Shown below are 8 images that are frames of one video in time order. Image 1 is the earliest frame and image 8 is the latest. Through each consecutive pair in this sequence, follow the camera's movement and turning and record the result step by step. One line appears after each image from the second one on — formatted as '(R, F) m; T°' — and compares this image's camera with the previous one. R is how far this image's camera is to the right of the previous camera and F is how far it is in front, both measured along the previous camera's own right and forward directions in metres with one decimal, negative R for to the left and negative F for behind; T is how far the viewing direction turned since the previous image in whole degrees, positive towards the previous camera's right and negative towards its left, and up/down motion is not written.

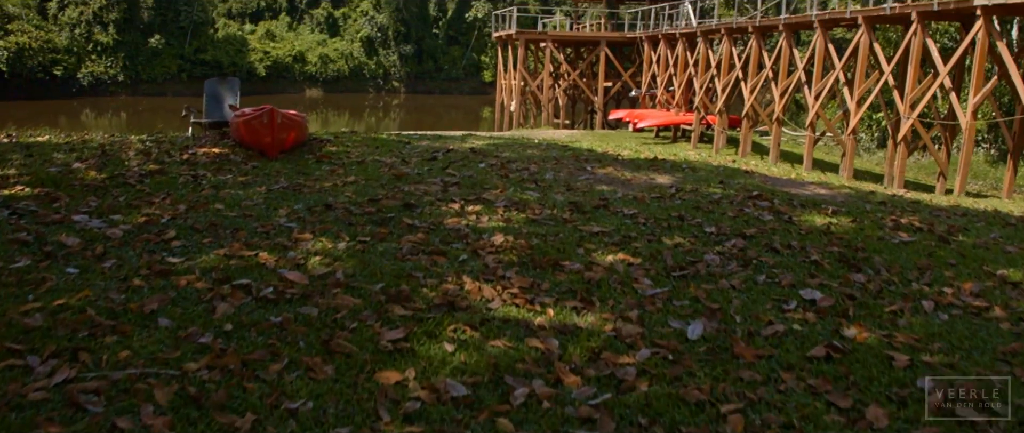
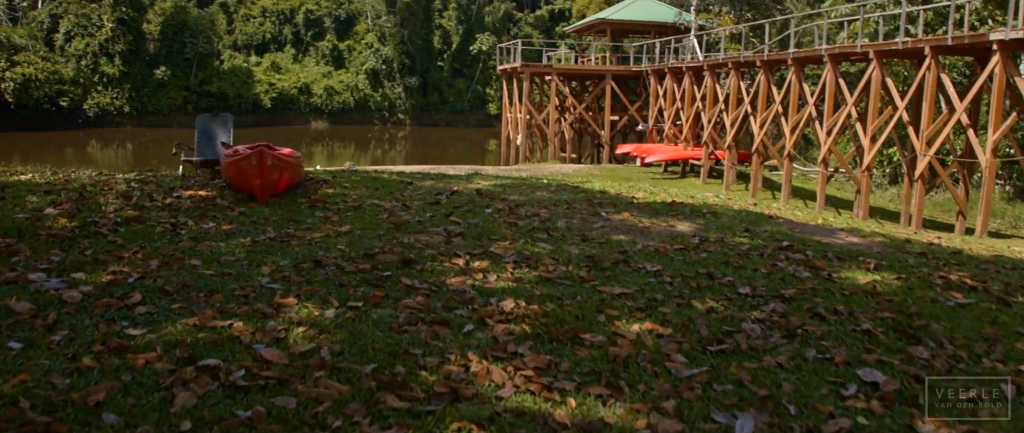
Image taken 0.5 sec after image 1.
(0.0, +0.4) m; 0°
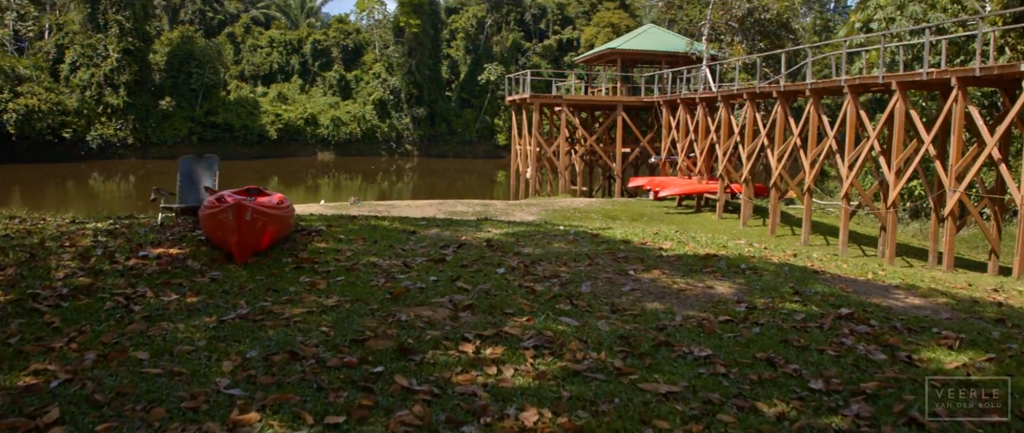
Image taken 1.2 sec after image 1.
(0.0, +0.6) m; 0°
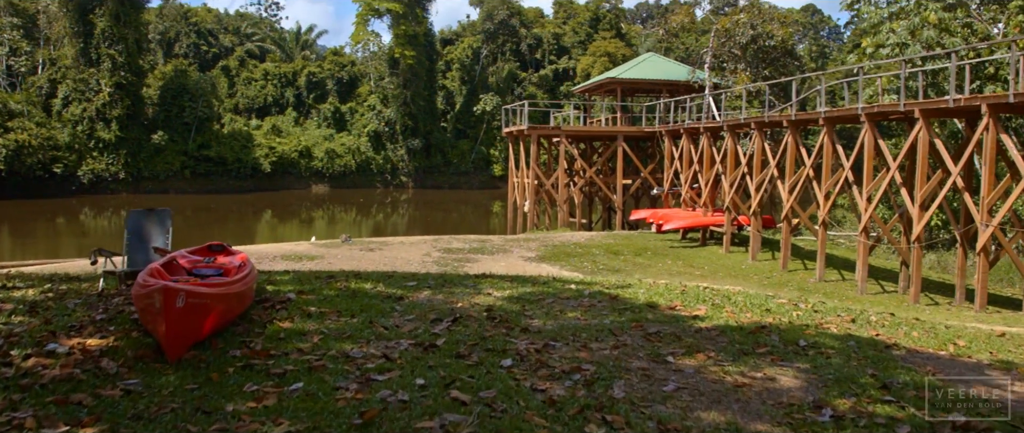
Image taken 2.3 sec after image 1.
(0.0, +0.9) m; 0°
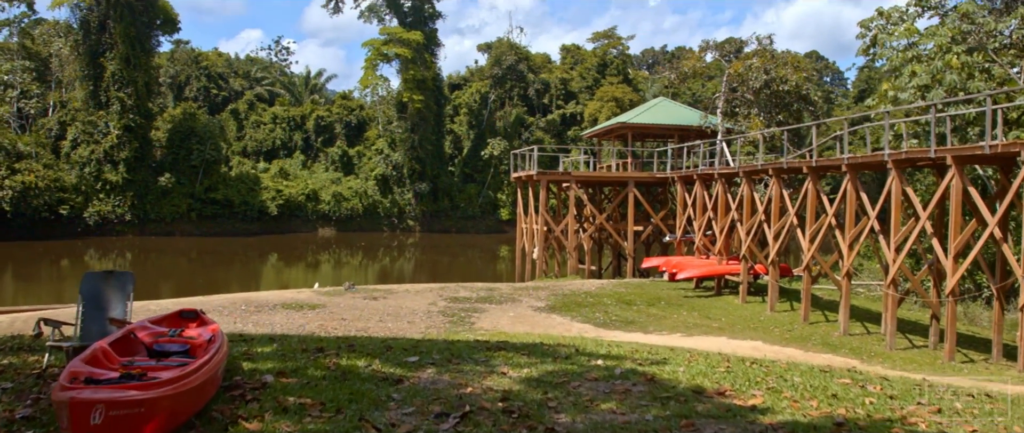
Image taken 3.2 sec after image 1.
(0.0, +0.7) m; 0°
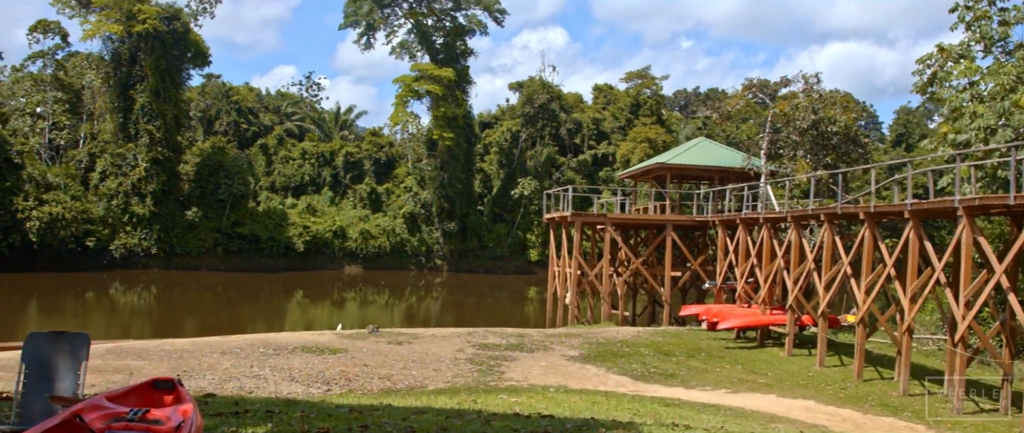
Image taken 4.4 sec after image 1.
(-0.1, +1.1) m; -1°
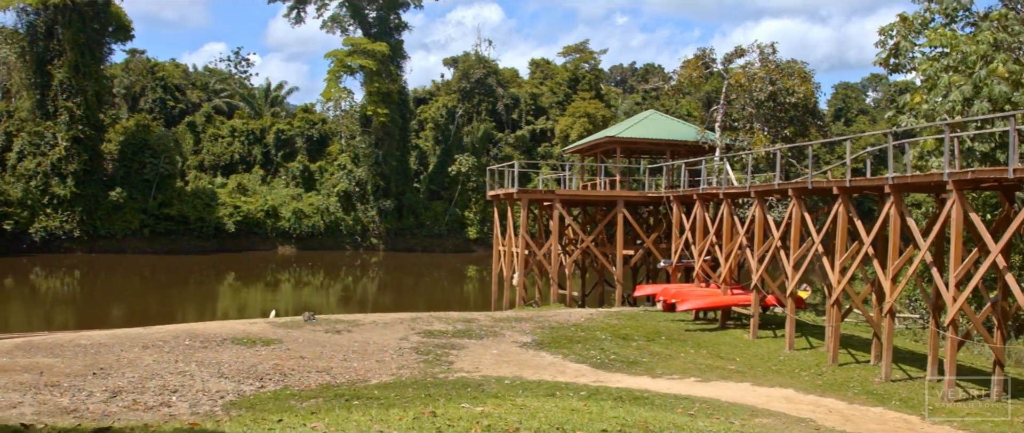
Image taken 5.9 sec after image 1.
(-0.2, +1.5) m; +4°
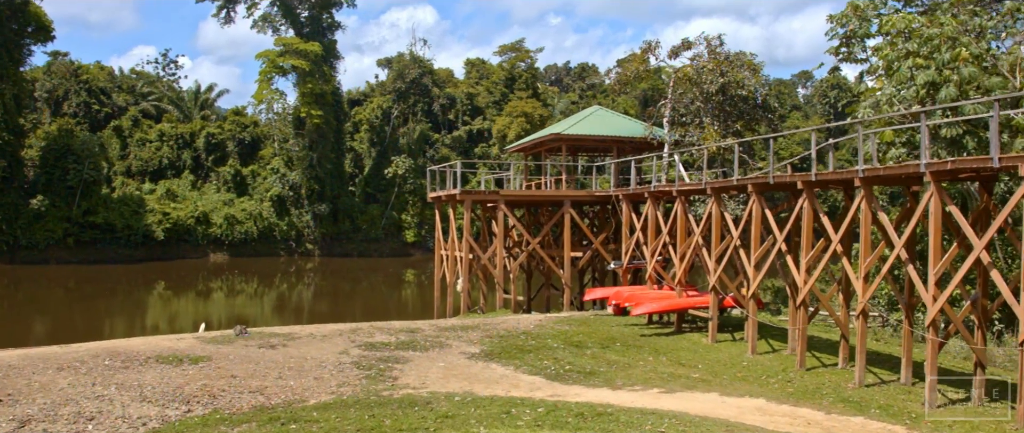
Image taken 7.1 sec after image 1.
(-0.1, +1.1) m; +3°
